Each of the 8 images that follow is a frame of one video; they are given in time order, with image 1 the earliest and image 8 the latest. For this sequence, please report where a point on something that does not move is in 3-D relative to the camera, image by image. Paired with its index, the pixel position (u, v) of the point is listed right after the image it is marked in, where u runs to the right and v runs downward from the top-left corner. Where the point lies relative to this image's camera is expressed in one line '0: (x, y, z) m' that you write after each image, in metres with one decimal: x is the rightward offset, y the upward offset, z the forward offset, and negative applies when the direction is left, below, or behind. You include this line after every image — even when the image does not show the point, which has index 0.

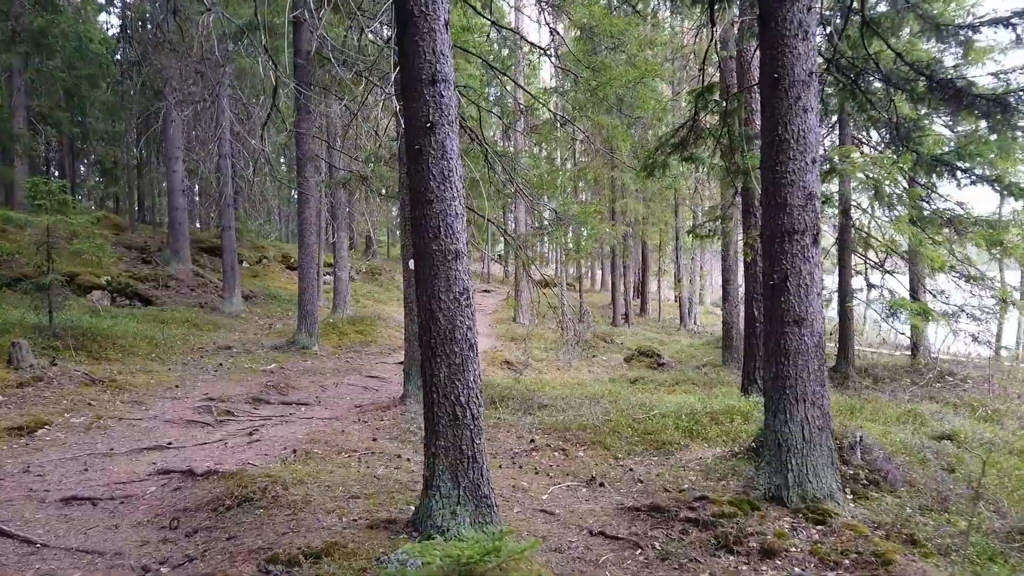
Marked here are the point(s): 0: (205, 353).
0: (-4.4, -1.0, +10.8) m
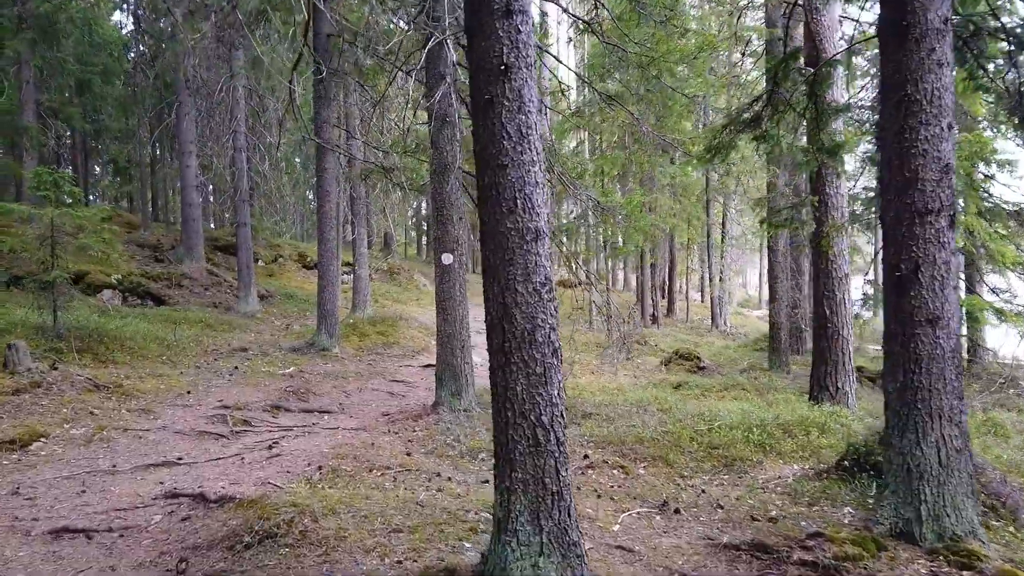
0: (-4.0, -0.9, +10.2) m
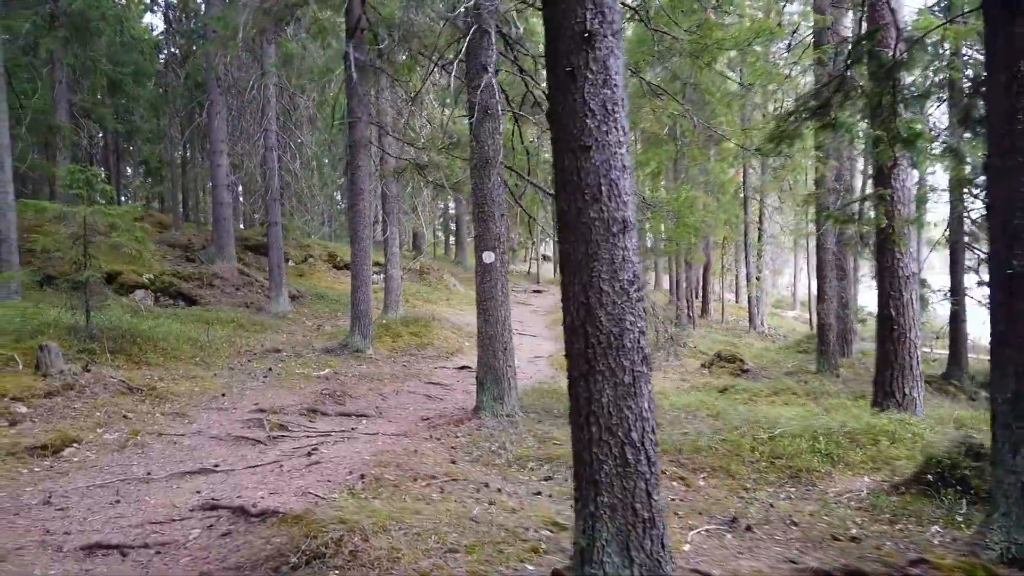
0: (-3.4, -0.9, +10.0) m
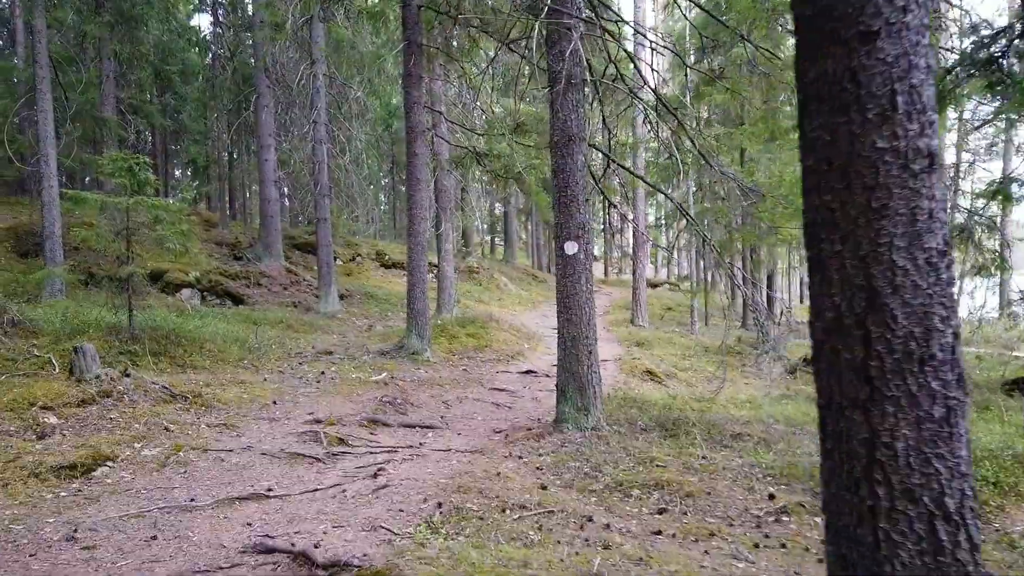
0: (-2.6, -0.9, +9.2) m
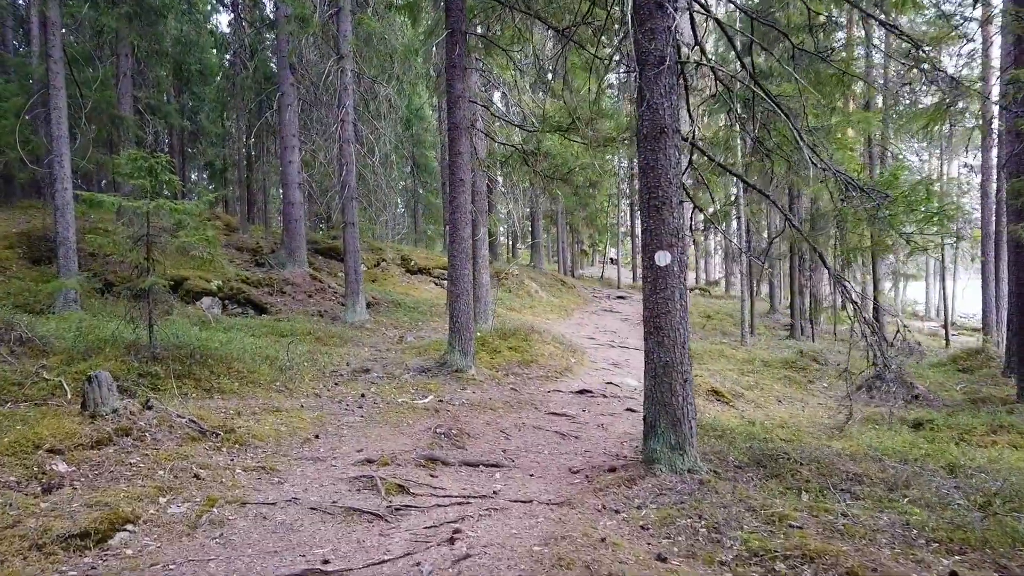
0: (-1.9, -1.0, +8.4) m
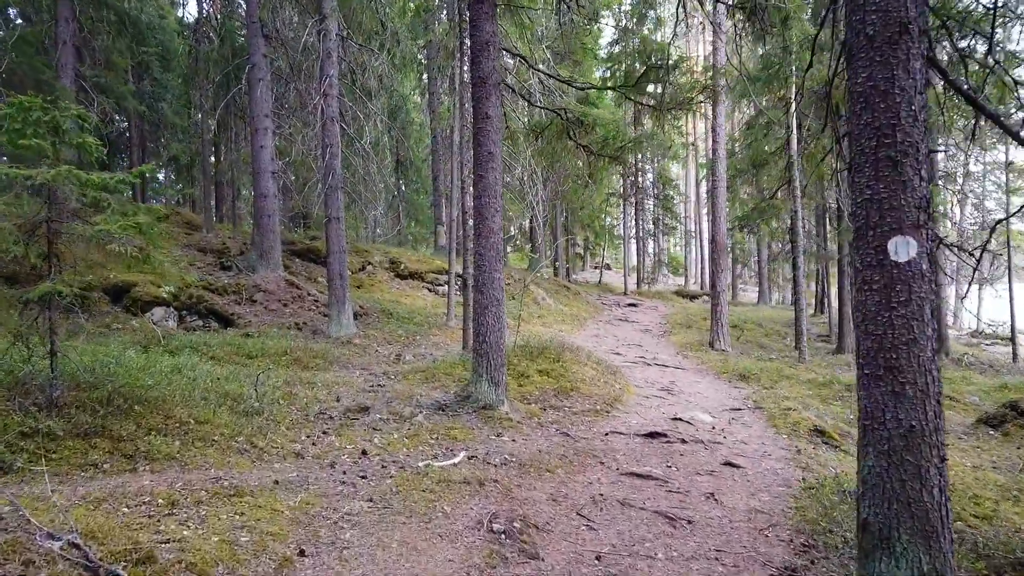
0: (-1.4, -1.1, +6.0) m
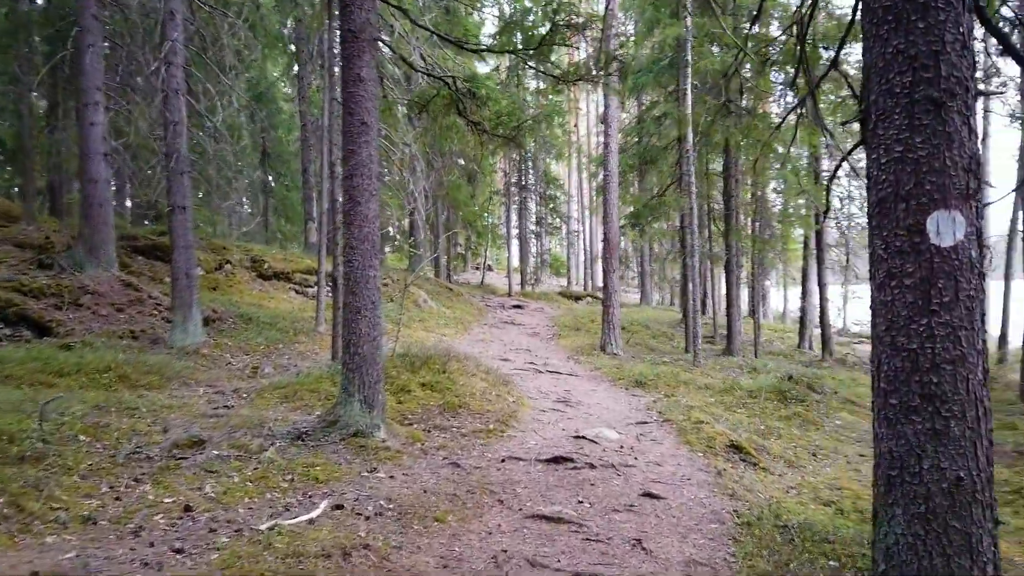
0: (-2.2, -1.1, +4.5) m
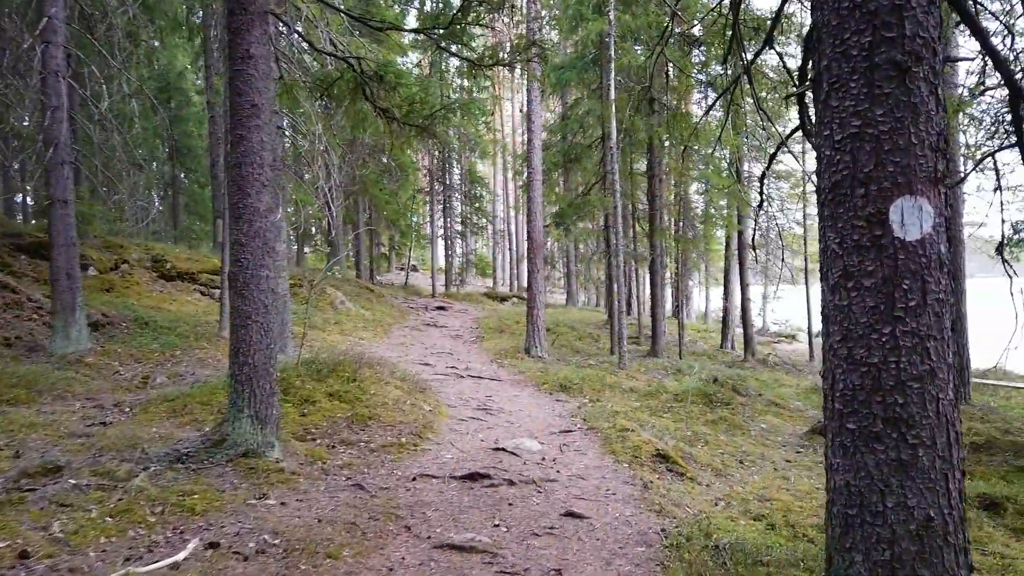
0: (-2.7, -1.1, +3.8) m
